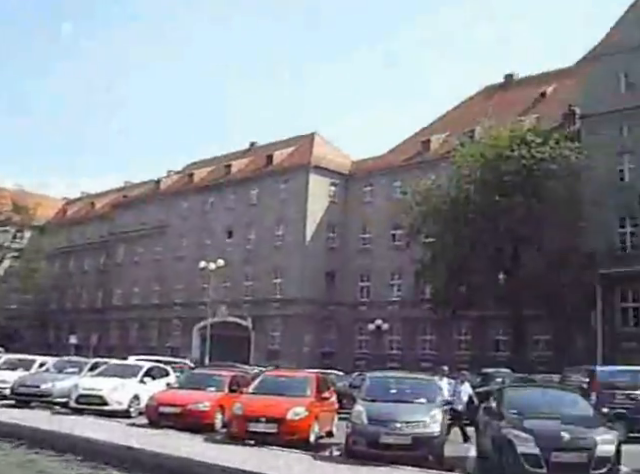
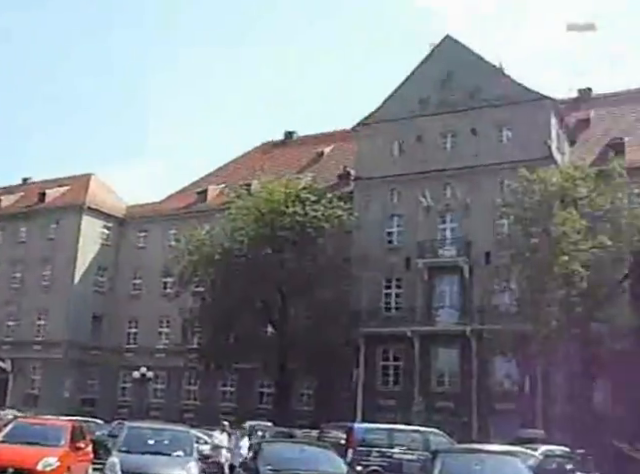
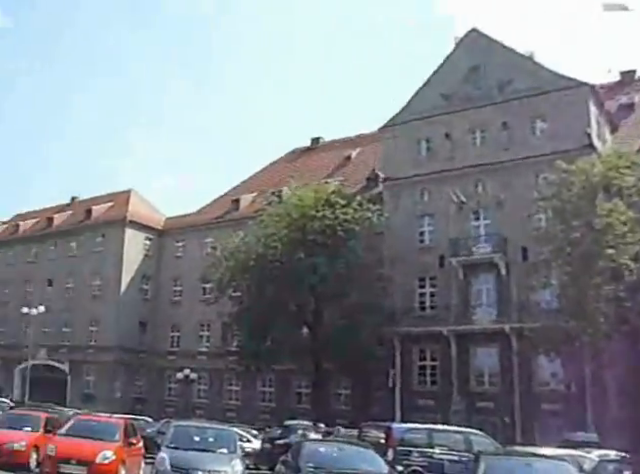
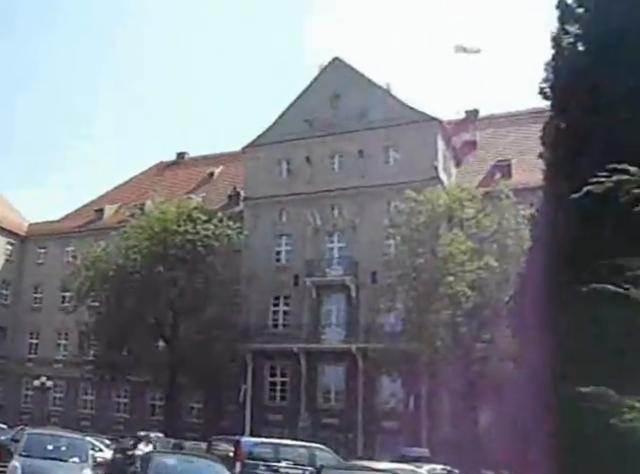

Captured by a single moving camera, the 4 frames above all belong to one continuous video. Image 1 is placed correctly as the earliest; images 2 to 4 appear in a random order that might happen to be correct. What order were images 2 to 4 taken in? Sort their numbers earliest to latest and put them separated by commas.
2, 4, 3
